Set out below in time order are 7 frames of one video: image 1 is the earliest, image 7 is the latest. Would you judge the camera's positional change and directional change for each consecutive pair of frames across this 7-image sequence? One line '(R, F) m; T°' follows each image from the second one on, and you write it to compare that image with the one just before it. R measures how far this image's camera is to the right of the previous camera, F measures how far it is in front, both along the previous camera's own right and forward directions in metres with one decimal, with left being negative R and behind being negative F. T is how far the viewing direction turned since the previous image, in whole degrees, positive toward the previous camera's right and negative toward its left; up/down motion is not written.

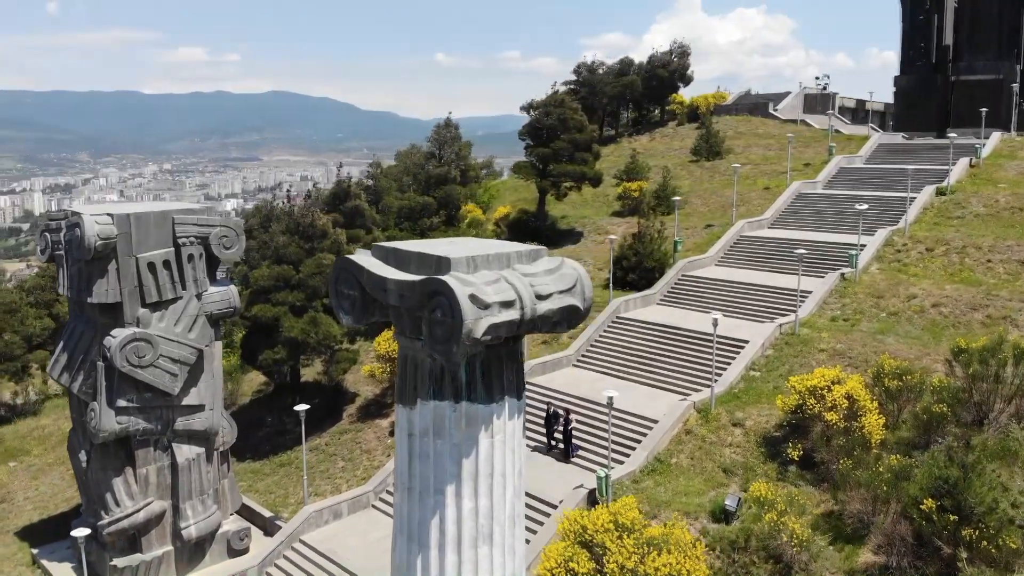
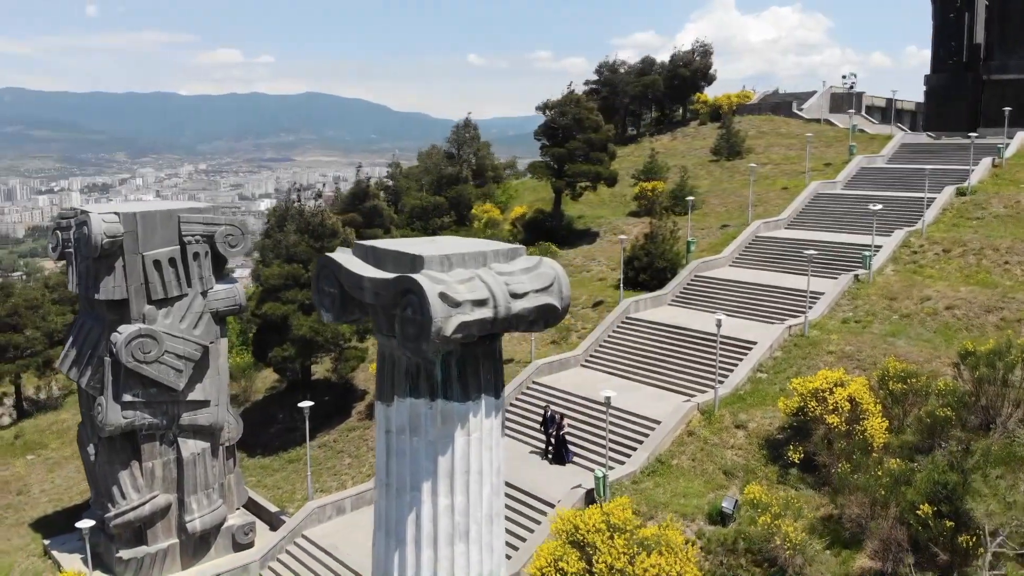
(+0.4, 0.0) m; -2°
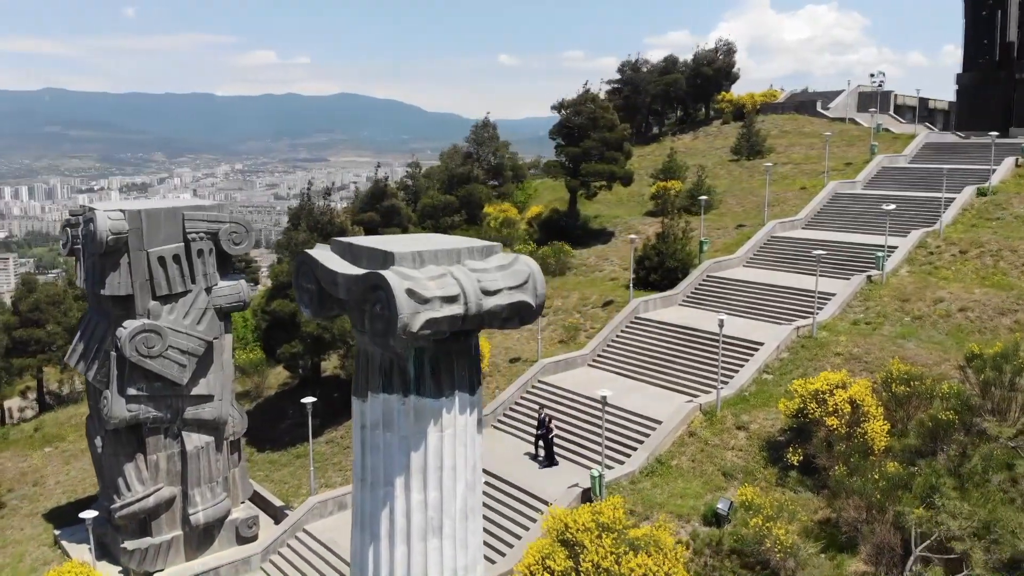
(+0.5, 0.0) m; -2°
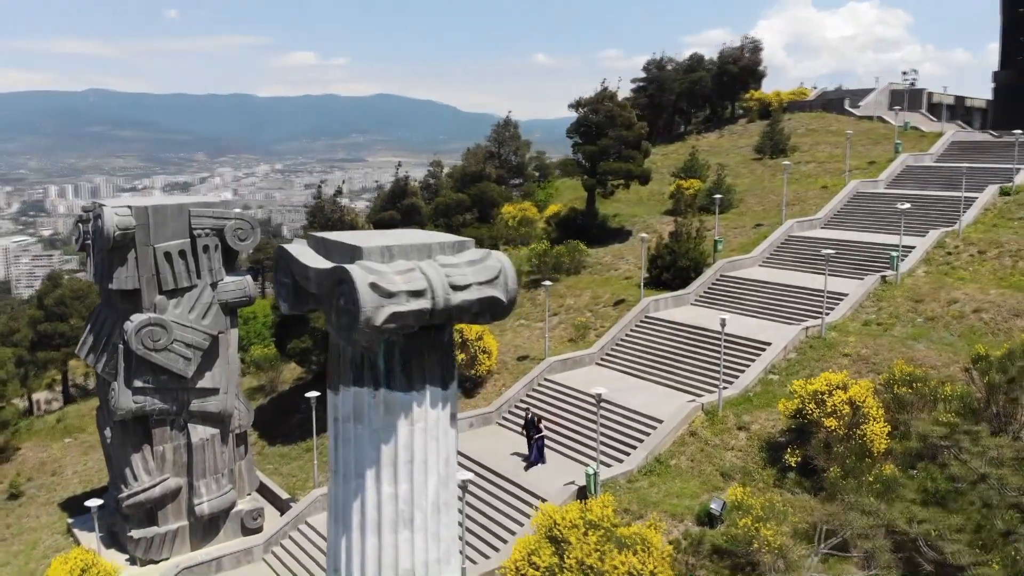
(+0.5, 0.0) m; -2°
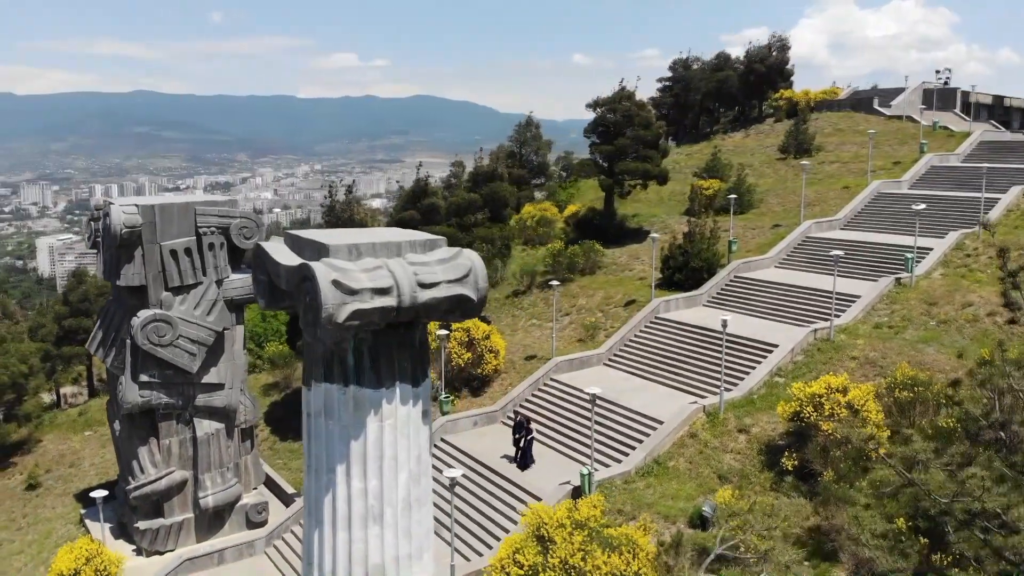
(+0.6, 0.0) m; -2°
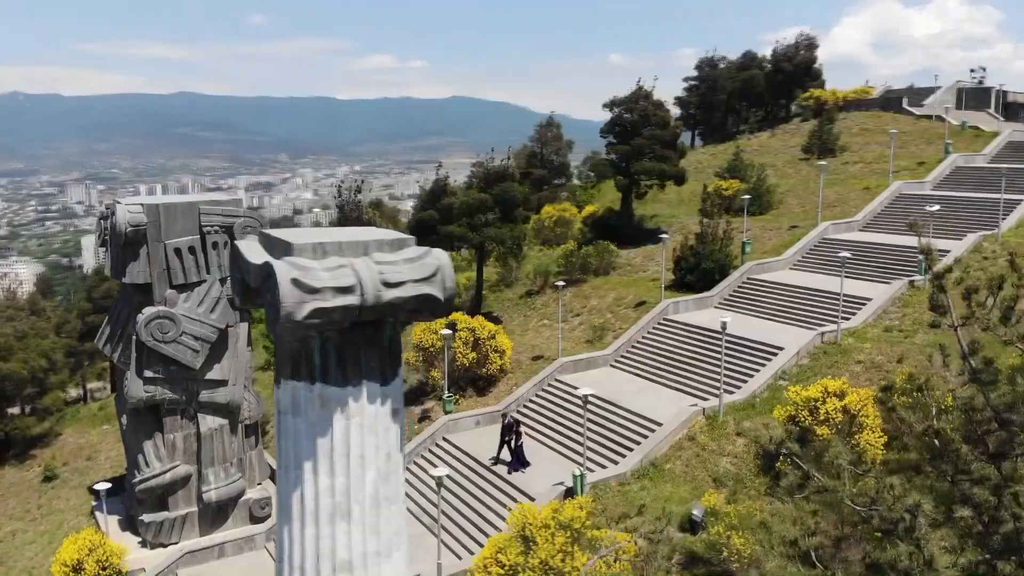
(+0.6, 0.0) m; -2°
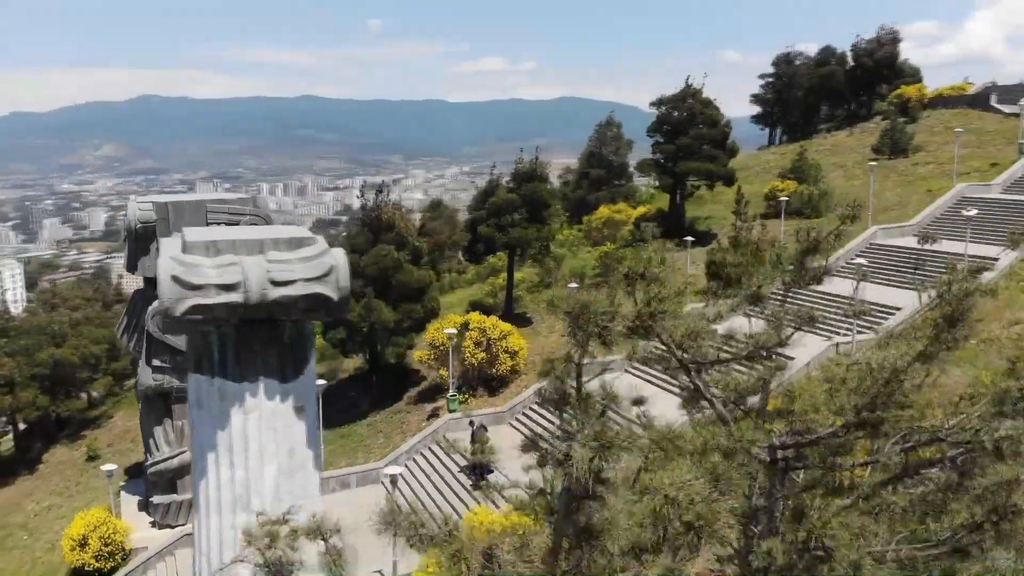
(+1.8, +0.2) m; -7°
